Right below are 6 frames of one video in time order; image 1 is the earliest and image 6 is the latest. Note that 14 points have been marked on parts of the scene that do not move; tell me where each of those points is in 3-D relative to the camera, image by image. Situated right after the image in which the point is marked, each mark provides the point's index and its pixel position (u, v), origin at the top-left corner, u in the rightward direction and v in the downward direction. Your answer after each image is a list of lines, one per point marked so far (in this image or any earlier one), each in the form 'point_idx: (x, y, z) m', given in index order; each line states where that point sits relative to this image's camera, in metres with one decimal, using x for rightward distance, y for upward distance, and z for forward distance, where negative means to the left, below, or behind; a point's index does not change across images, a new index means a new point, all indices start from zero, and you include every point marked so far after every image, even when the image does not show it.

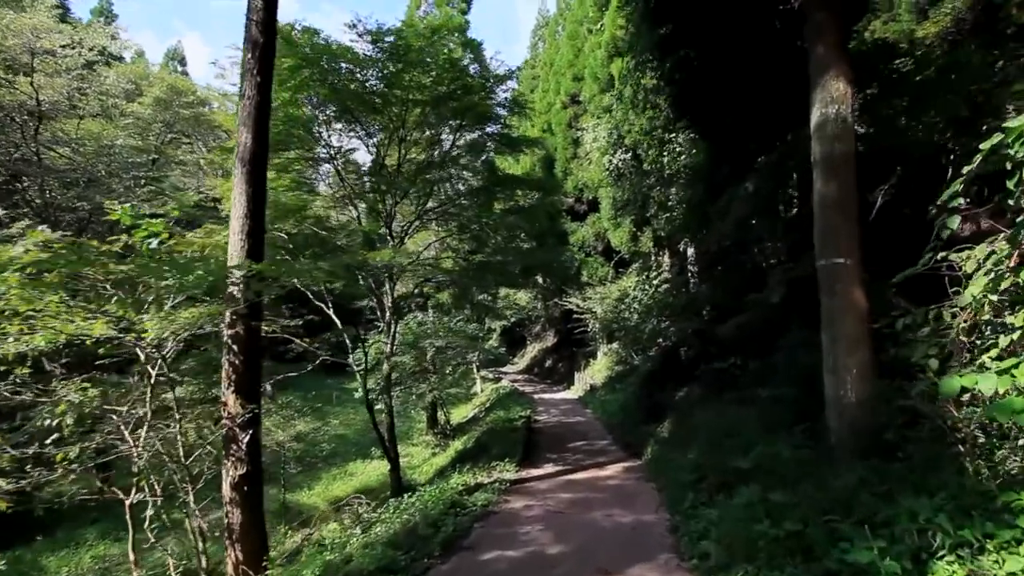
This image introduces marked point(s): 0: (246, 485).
0: (-2.1, -1.5, +4.1) m
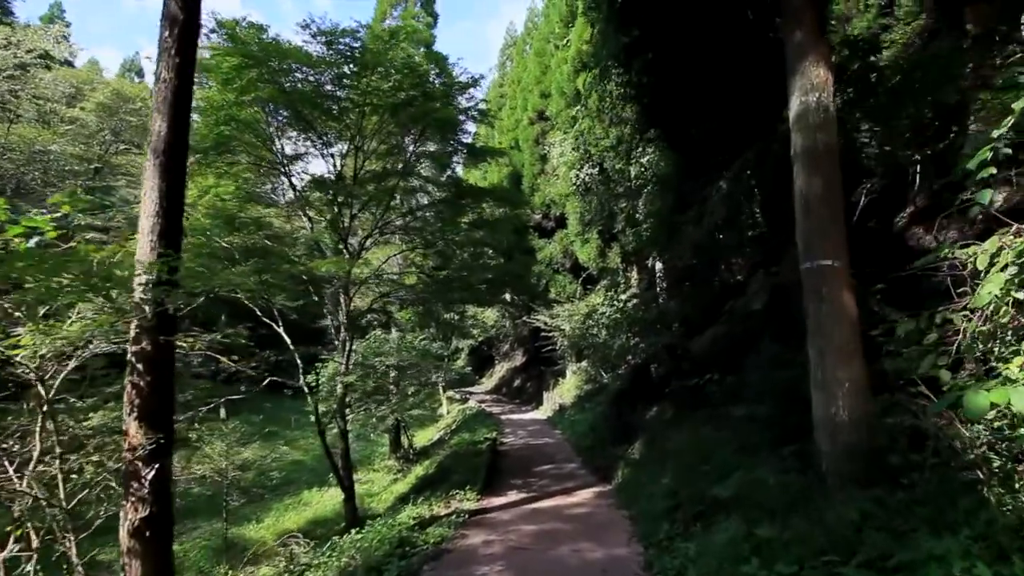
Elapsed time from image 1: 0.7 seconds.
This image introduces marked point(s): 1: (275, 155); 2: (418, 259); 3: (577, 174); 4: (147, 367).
0: (-2.4, -1.6, +3.5) m
1: (-3.8, +2.1, +8.6) m
2: (-1.8, +0.5, +10.5) m
3: (+1.6, +2.8, +13.5) m
4: (-2.4, -0.5, +3.6) m
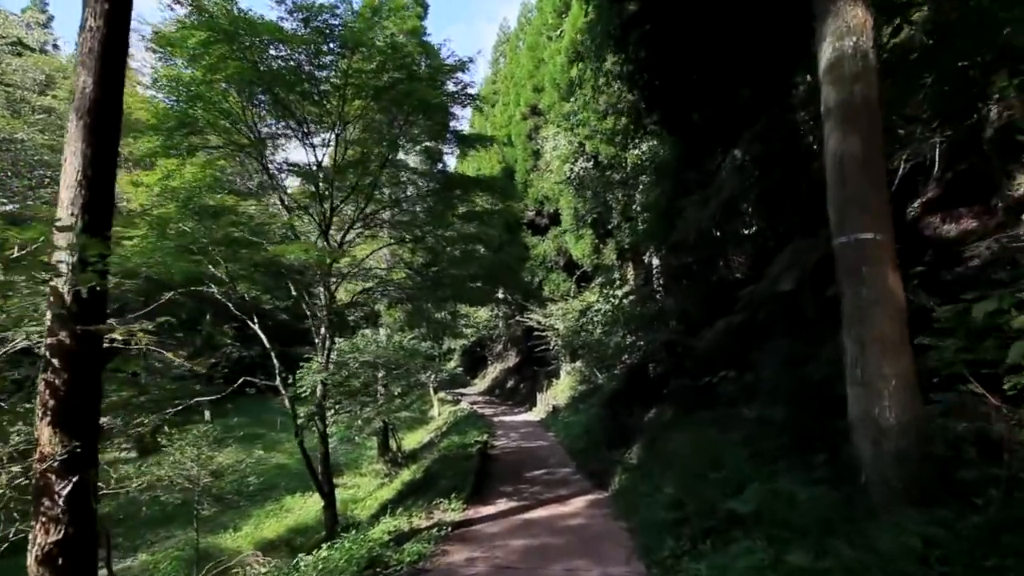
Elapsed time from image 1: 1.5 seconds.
0: (-2.5, -1.5, +3.0) m
1: (-3.9, +2.2, +8.1) m
2: (-1.9, +0.6, +10.0) m
3: (+1.4, +2.9, +13.0) m
4: (-2.5, -0.4, +3.0) m
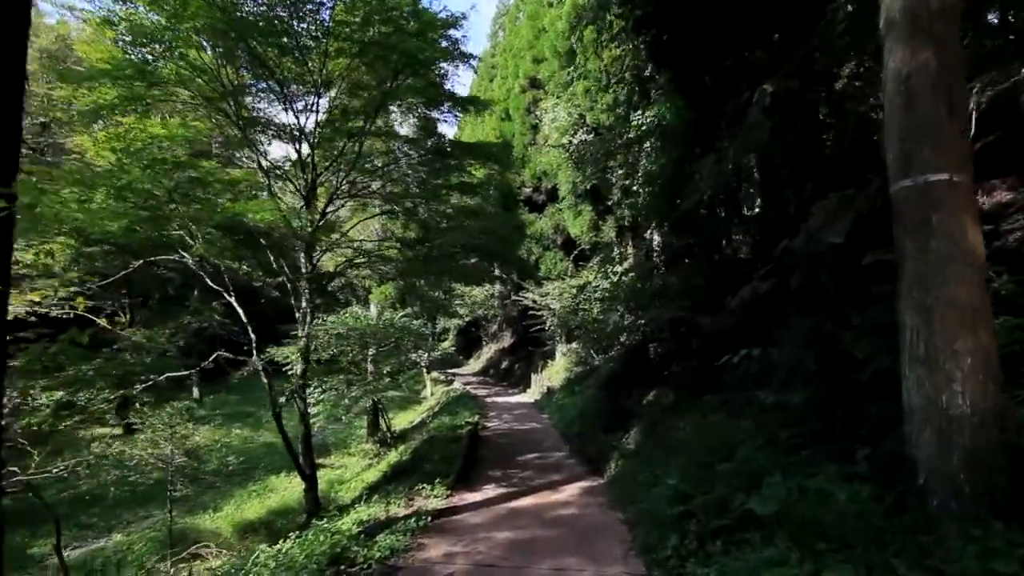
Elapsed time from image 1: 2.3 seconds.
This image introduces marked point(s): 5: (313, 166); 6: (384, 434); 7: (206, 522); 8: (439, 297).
0: (-2.6, -1.2, +2.5) m
1: (-4.0, +2.6, +7.5) m
2: (-2.0, +1.1, +9.4) m
3: (+1.3, +3.4, +12.4) m
4: (-2.6, -0.2, +2.5) m
5: (-3.1, +1.9, +8.4) m
6: (-3.3, -3.8, +13.8) m
7: (-5.7, -4.4, +10.1) m
8: (-1.4, -0.1, +9.9) m
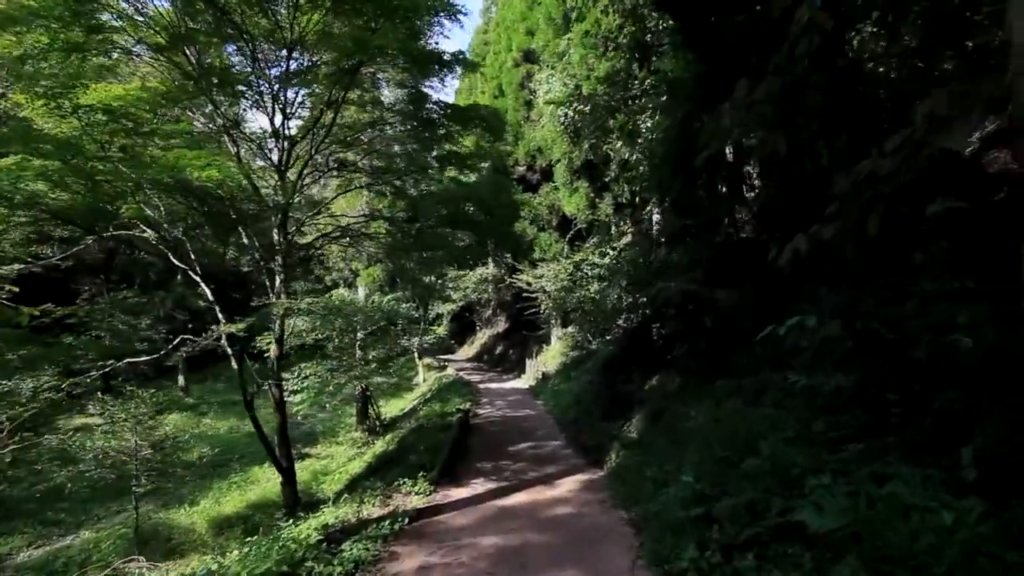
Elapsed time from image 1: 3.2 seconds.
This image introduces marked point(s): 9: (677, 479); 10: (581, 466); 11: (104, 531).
0: (-2.6, -1.1, +1.8) m
1: (-4.1, +2.9, +6.7) m
2: (-2.2, +1.4, +8.7) m
3: (+1.2, +3.9, +11.6) m
4: (-2.7, 0.0, +1.8) m
5: (-3.2, +2.2, +7.7) m
6: (-3.4, -3.3, +13.2) m
7: (-5.8, -4.0, +9.5) m
8: (-1.5, +0.2, +9.2) m
9: (+1.2, -1.4, +4.1) m
10: (+0.8, -2.2, +6.5) m
11: (-6.9, -4.1, +9.1) m
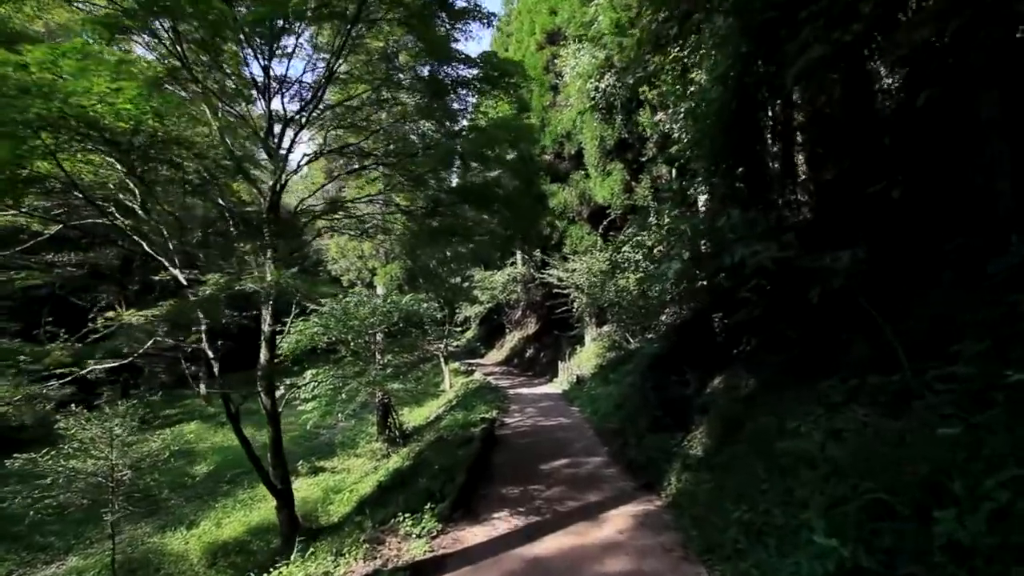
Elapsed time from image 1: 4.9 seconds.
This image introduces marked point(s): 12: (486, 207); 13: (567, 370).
0: (-2.6, -0.9, +0.7) m
1: (-3.9, +3.0, +5.7) m
2: (-1.8, +1.6, +7.6) m
3: (+1.6, +4.0, +10.3) m
4: (-2.7, +0.1, +0.7) m
5: (-2.9, +2.3, +6.6) m
6: (-2.7, -3.3, +12.1) m
7: (-5.3, -4.0, +8.5) m
8: (-1.1, +0.3, +8.0) m
9: (+1.4, -1.2, +2.7) m
10: (+1.2, -2.0, +5.2) m
11: (-6.4, -4.1, +8.2) m
12: (-0.6, +1.3, +6.9) m
13: (+1.5, -2.3, +15.0) m
